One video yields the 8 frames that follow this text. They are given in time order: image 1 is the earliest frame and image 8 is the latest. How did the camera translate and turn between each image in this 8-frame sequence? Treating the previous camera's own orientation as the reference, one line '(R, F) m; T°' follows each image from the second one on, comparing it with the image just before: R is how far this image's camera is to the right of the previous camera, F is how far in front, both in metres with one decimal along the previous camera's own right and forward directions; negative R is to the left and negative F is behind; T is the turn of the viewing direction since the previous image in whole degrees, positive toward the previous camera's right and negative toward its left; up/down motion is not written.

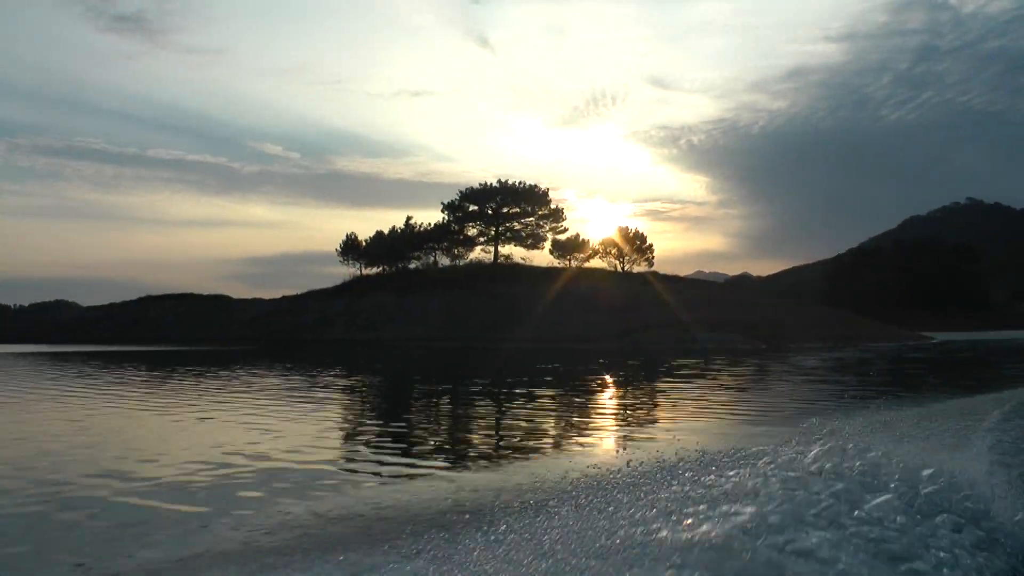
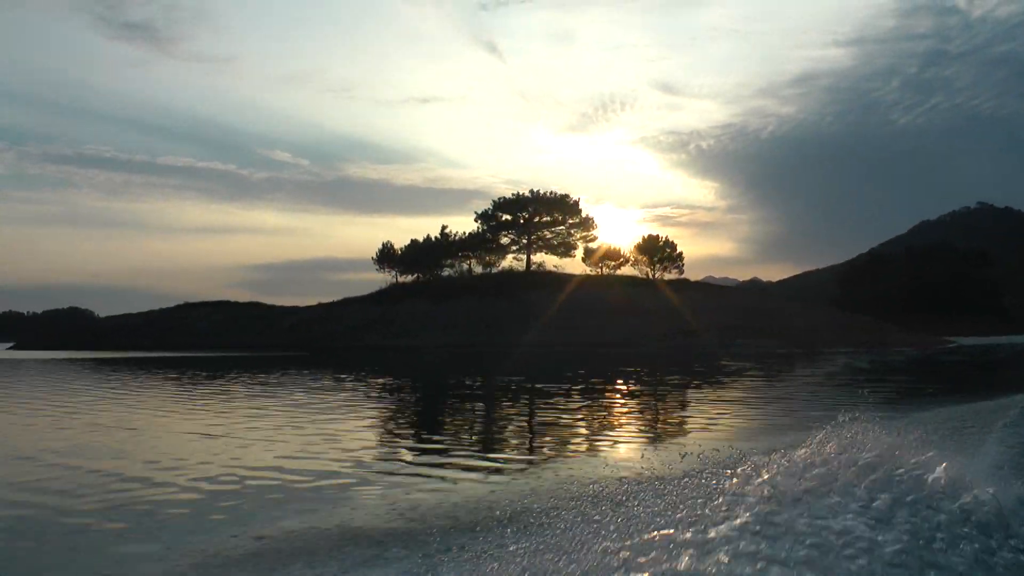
(-0.2, -0.3) m; 0°
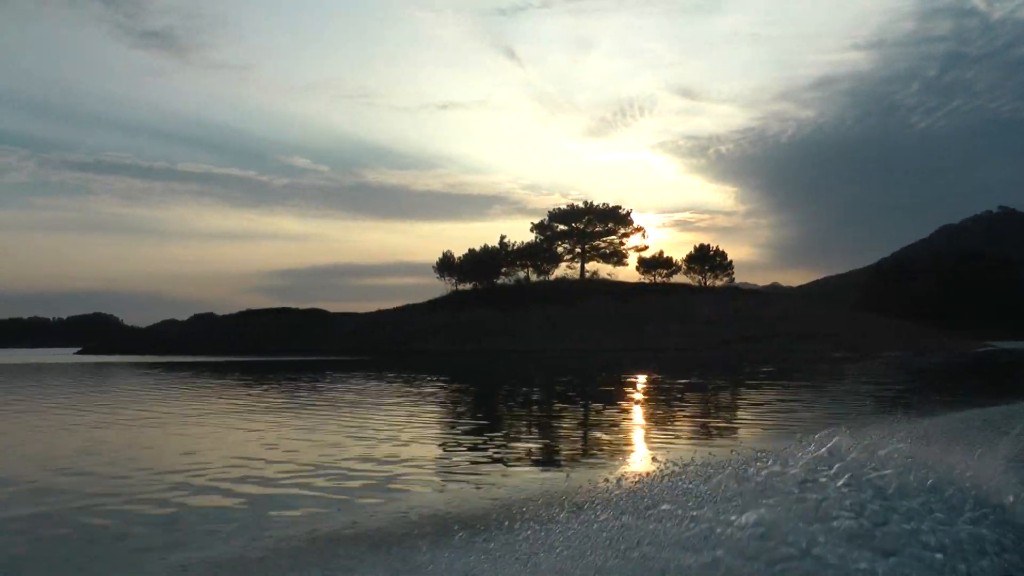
(-0.4, -0.6) m; -1°
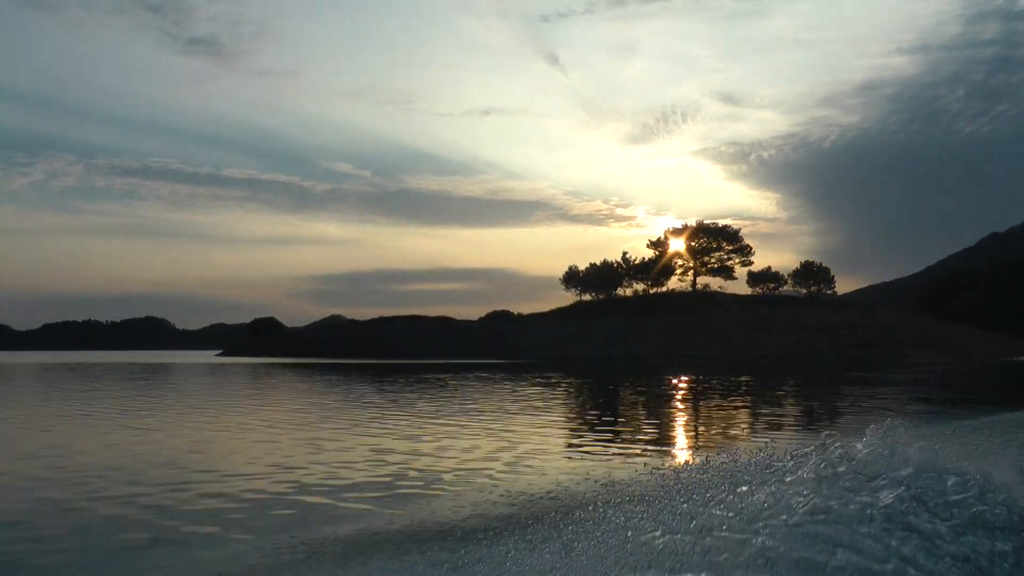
(-0.9, -1.5) m; -2°
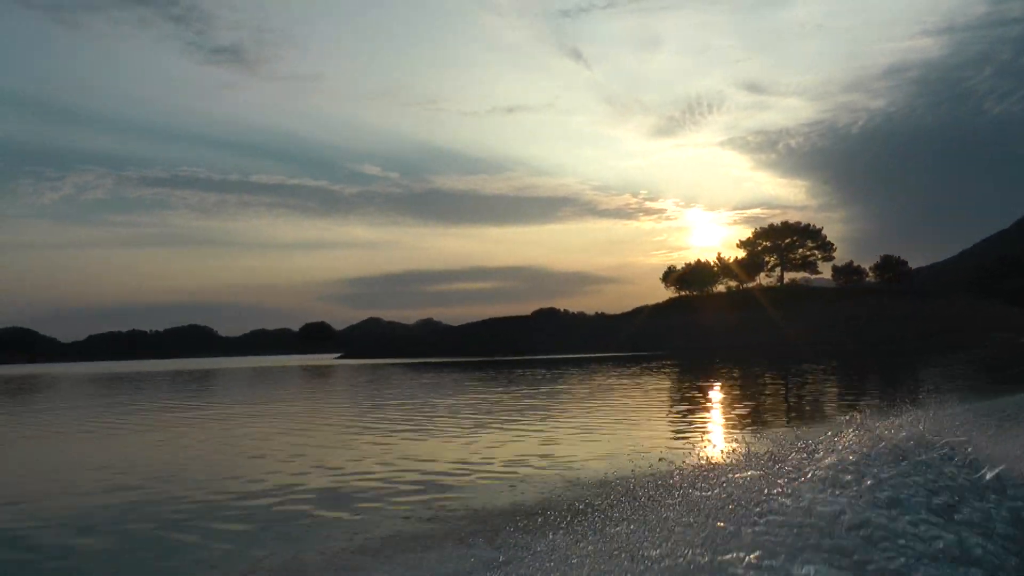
(-1.0, -1.7) m; -1°
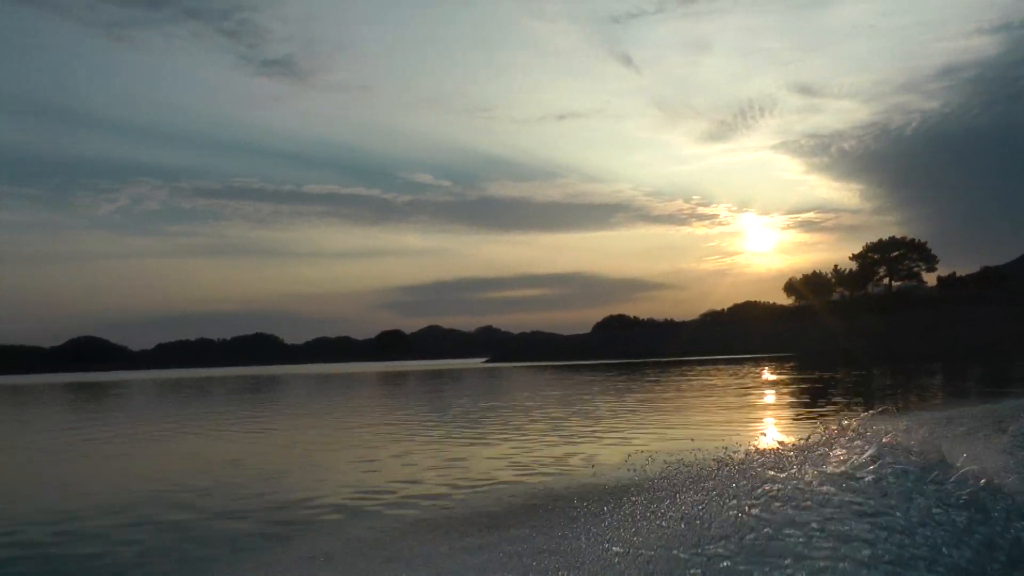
(-1.4, -2.5) m; -2°
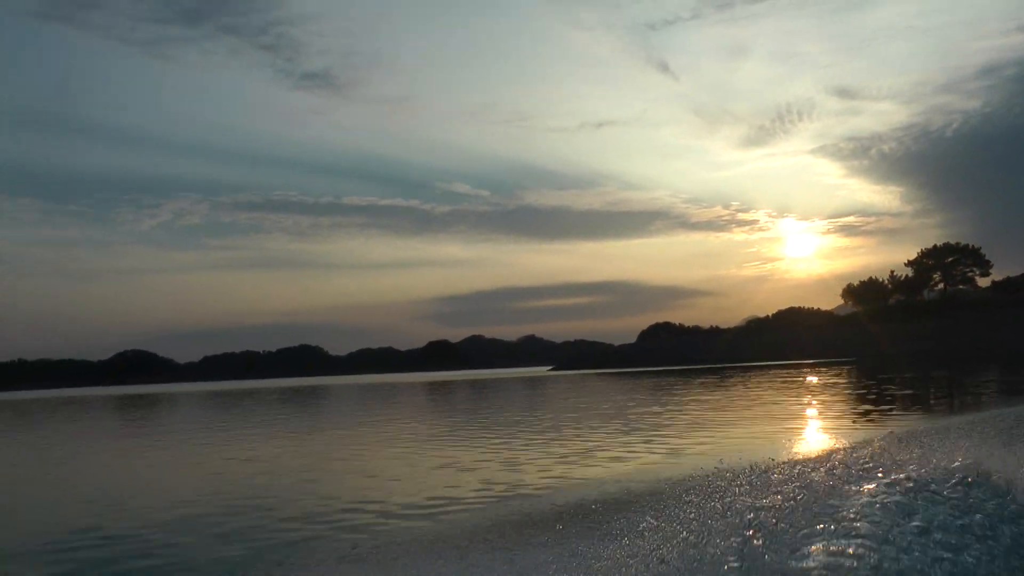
(-0.5, -0.9) m; -2°
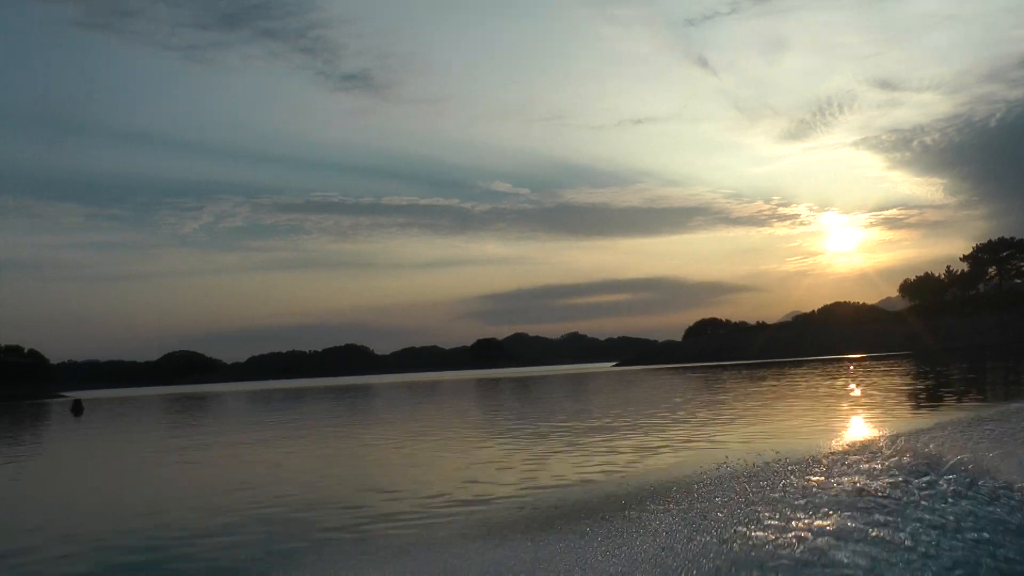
(-0.5, -1.1) m; -2°
